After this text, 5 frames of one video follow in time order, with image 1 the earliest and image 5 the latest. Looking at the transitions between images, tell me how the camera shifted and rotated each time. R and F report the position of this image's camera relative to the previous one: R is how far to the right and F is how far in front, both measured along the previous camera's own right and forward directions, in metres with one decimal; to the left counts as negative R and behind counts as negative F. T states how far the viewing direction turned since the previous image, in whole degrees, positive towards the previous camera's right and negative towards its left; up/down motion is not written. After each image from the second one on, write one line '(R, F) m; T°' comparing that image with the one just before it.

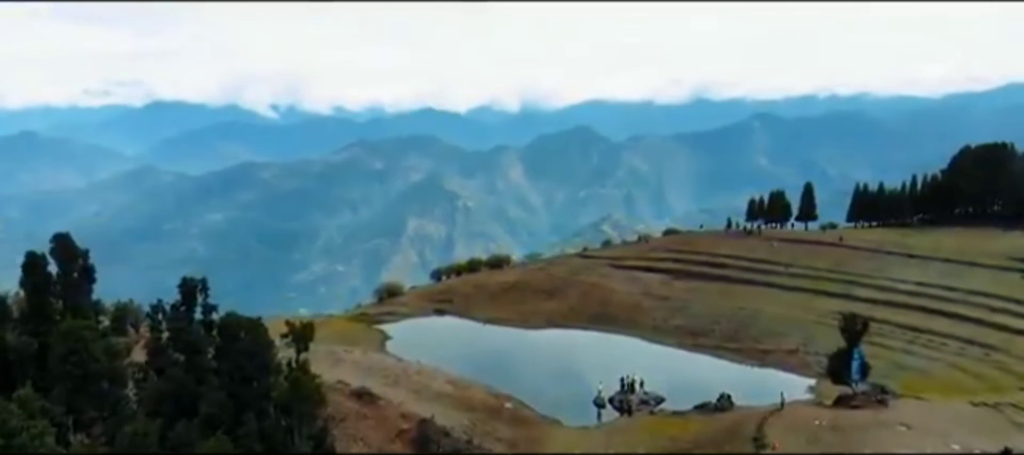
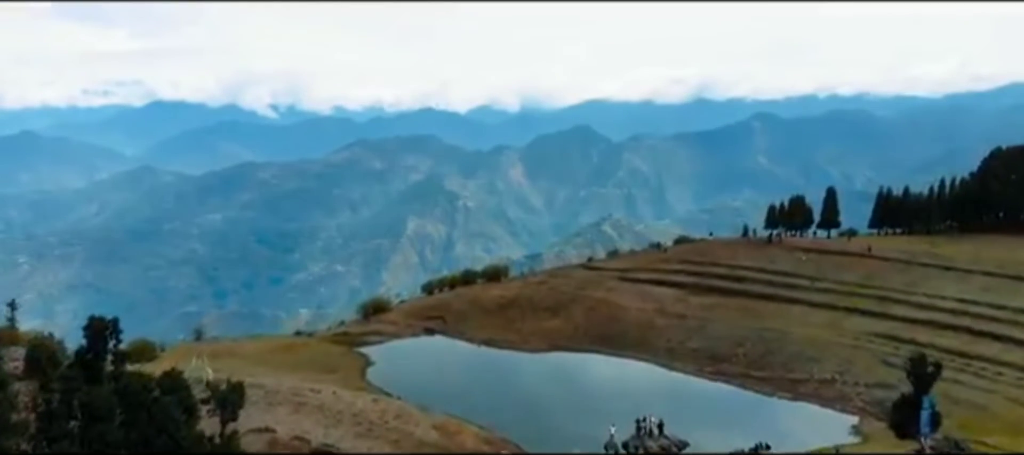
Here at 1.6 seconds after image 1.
(+0.1, +6.6) m; 0°
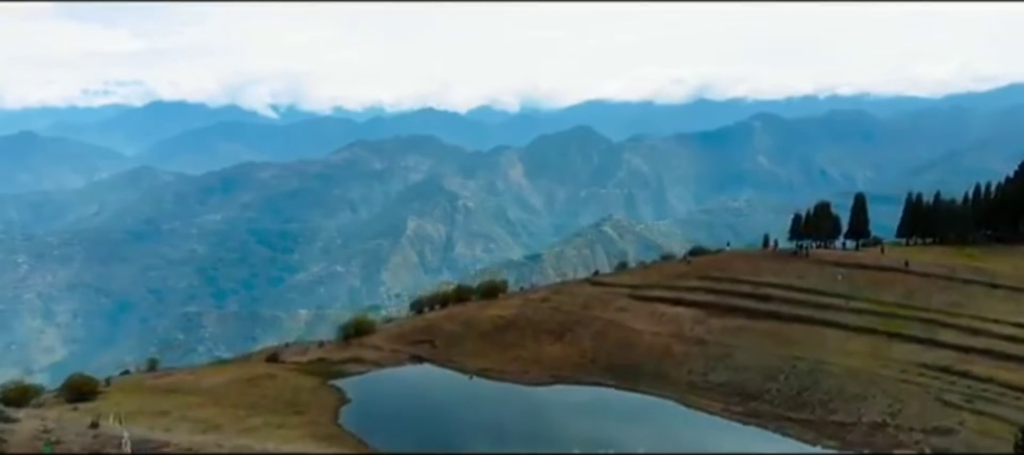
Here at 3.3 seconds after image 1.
(+0.1, +7.1) m; 0°
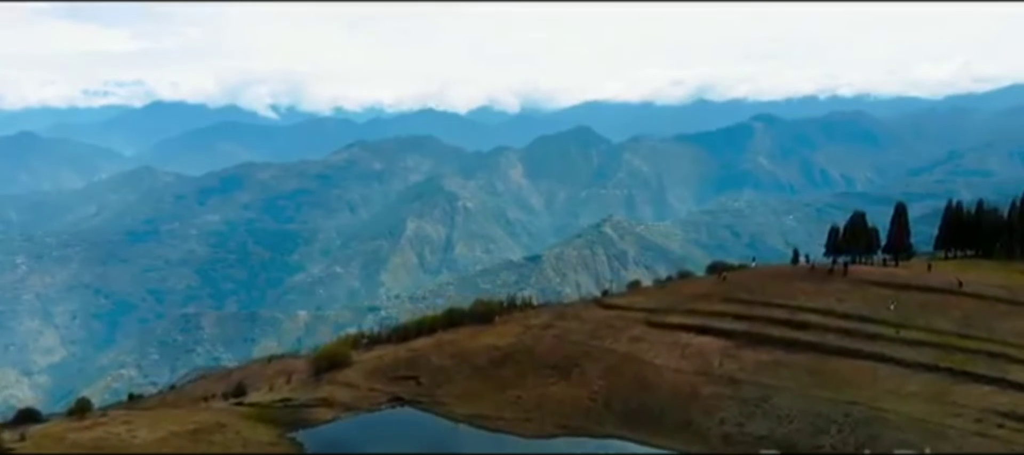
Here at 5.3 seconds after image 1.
(+0.1, +8.0) m; 0°
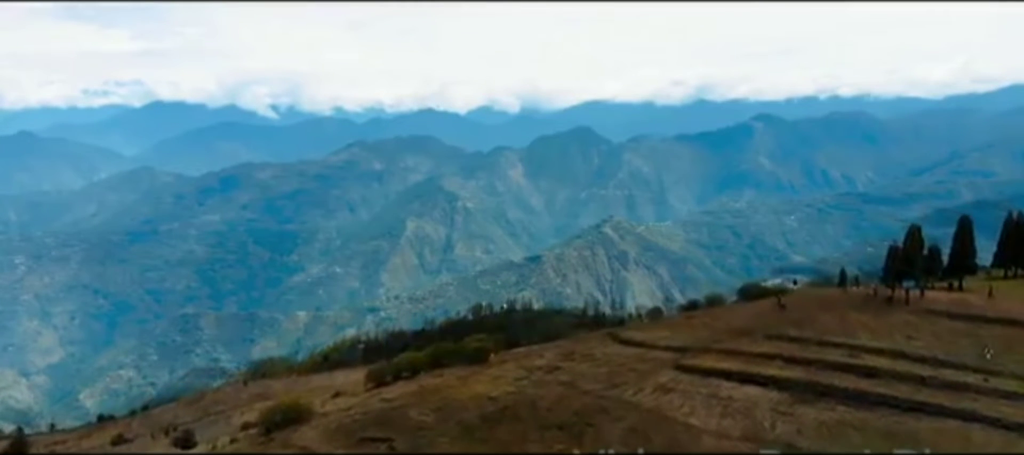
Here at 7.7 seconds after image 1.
(+0.1, +9.6) m; 0°
